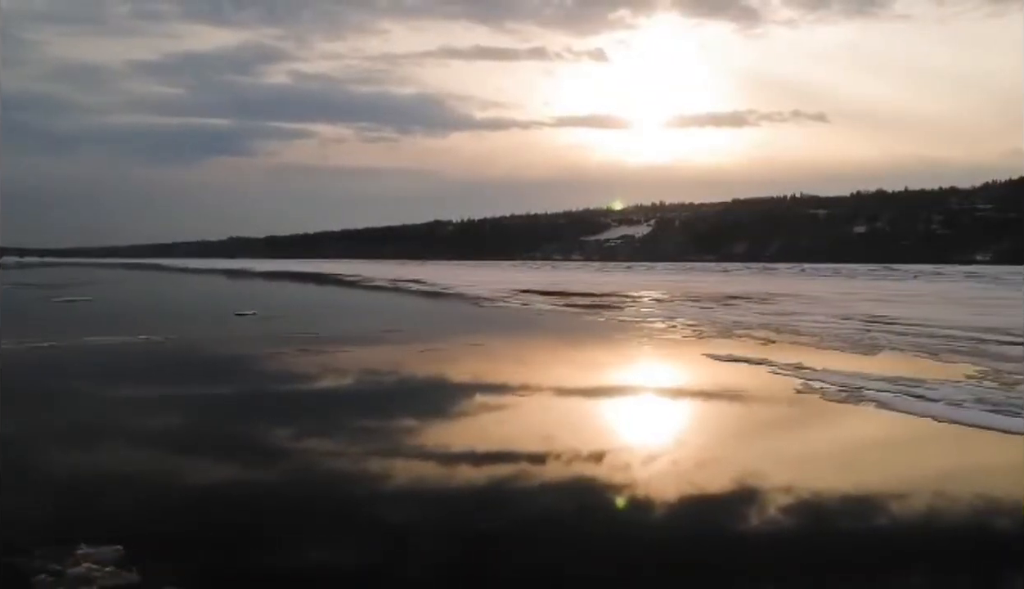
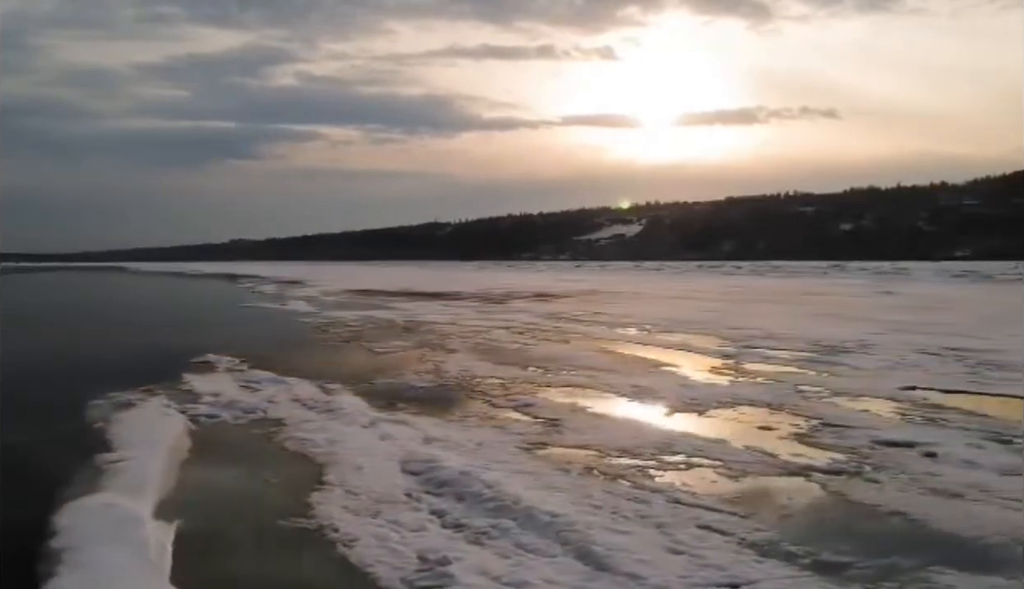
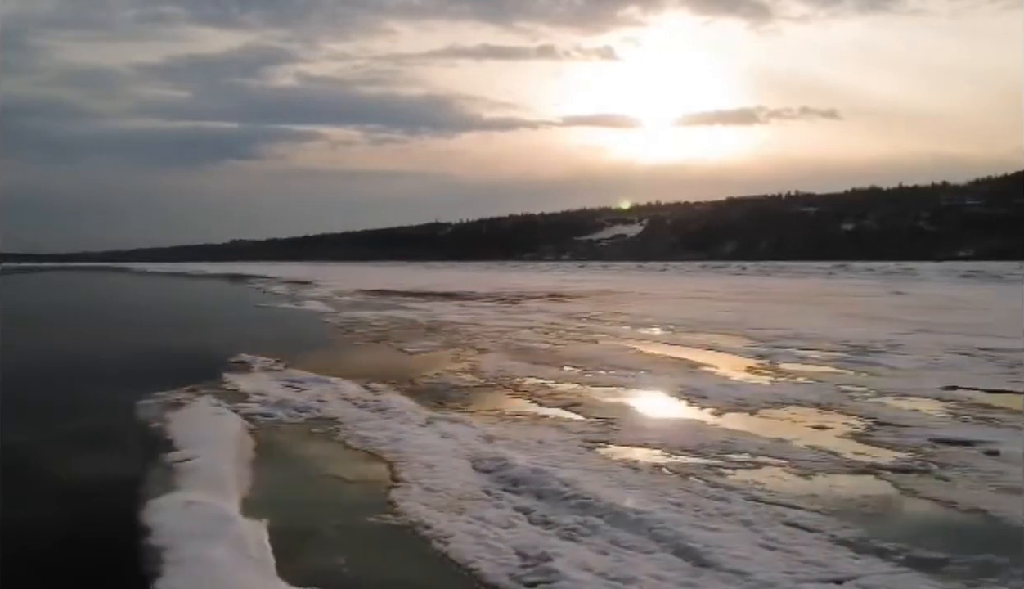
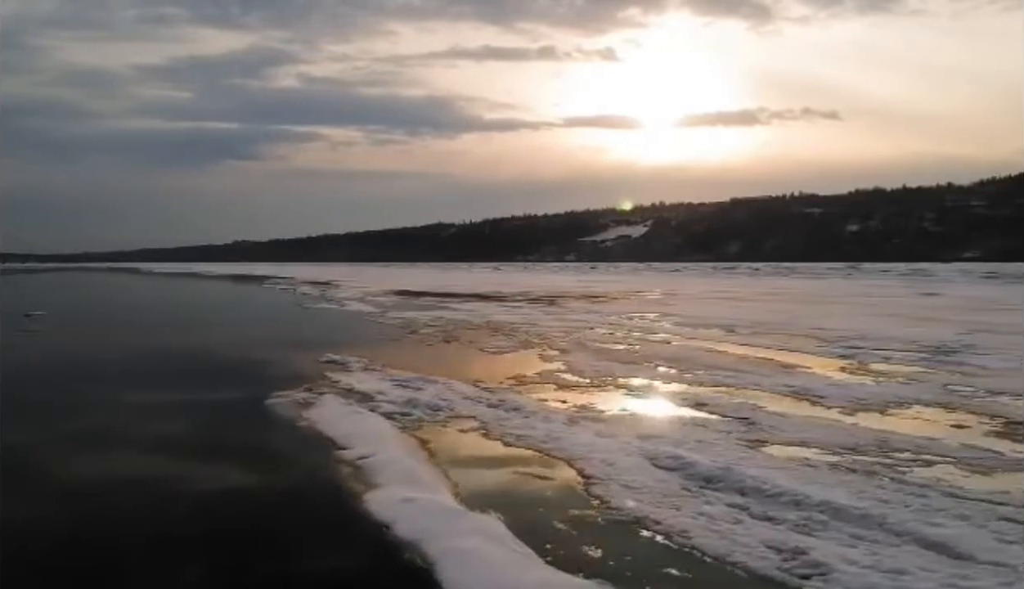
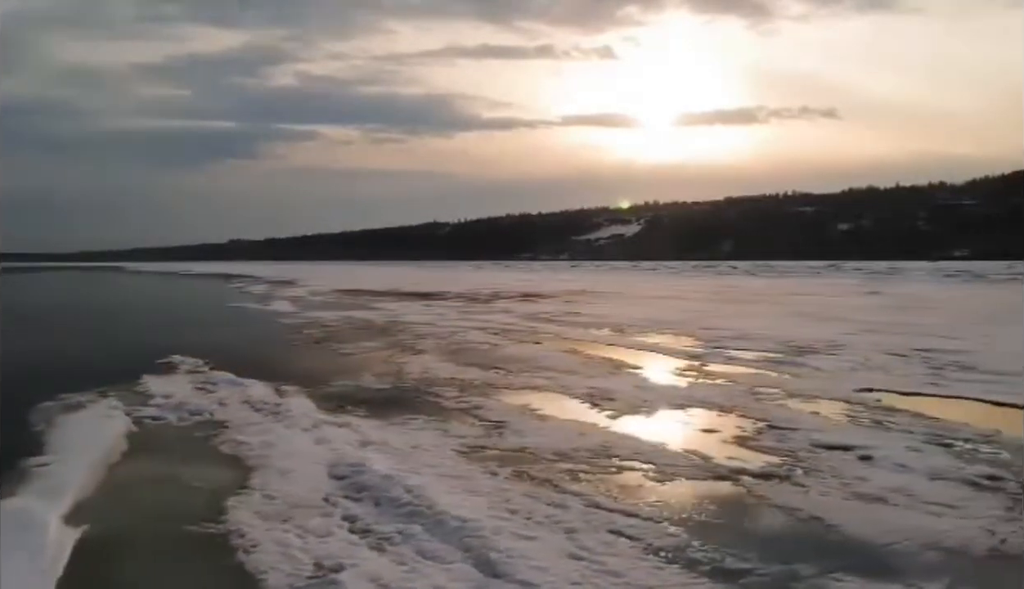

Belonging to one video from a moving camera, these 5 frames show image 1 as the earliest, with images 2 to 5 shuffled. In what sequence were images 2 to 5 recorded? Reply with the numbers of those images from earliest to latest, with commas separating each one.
4, 3, 2, 5
